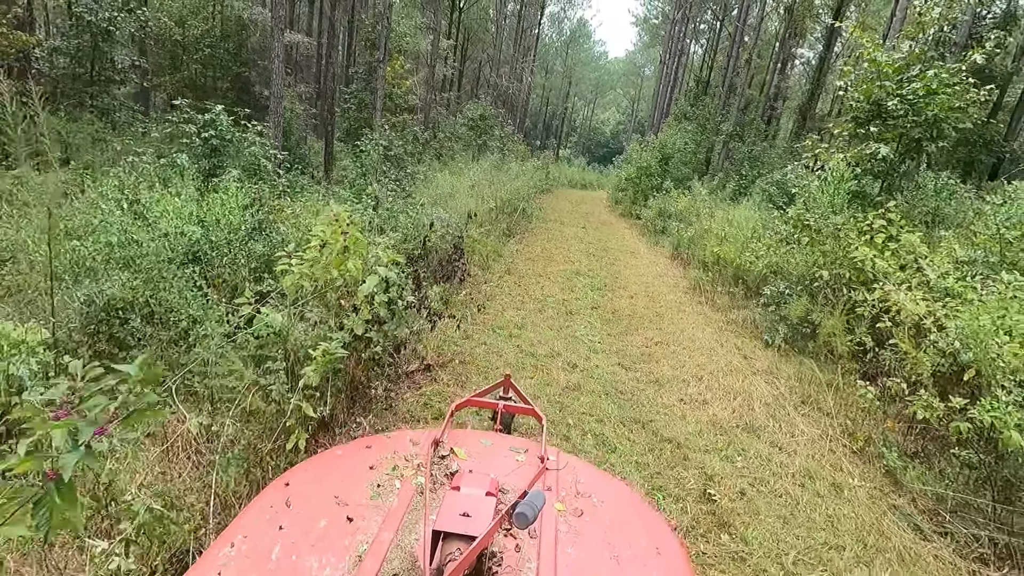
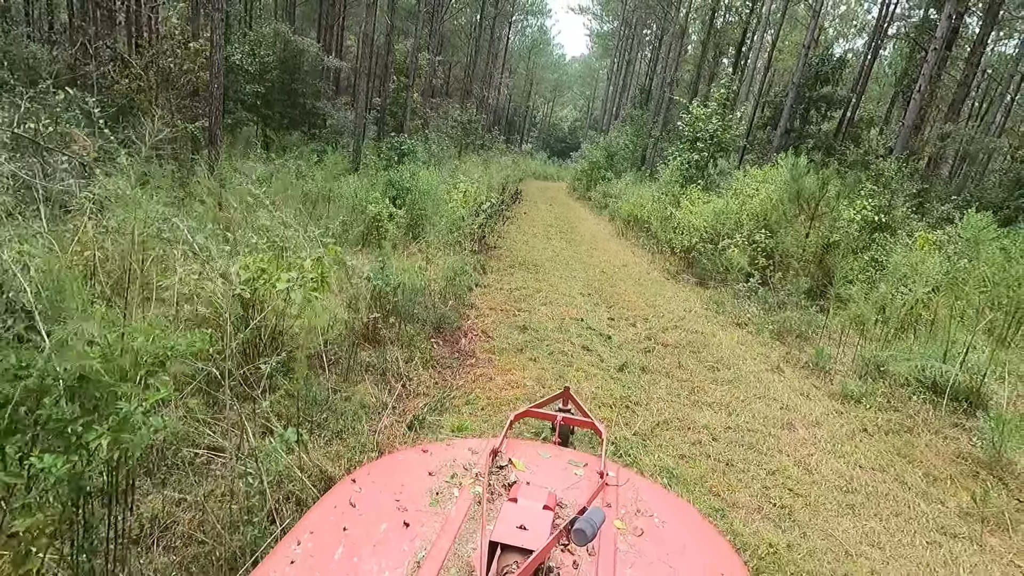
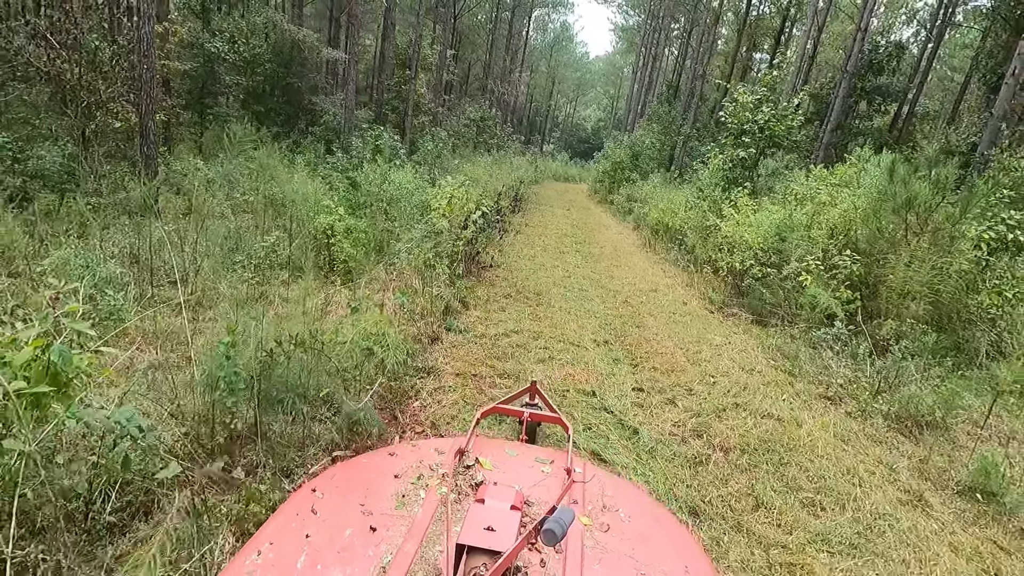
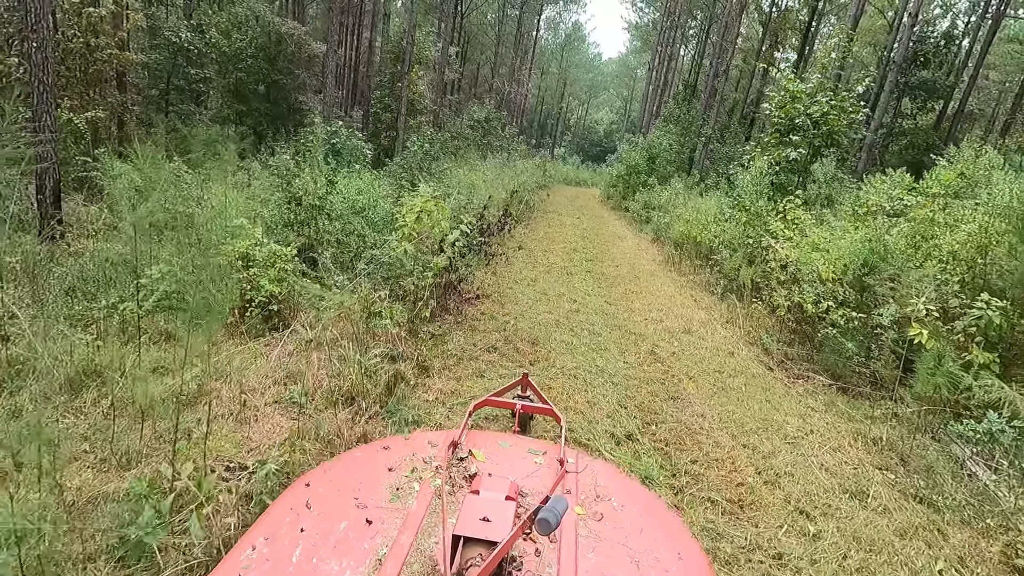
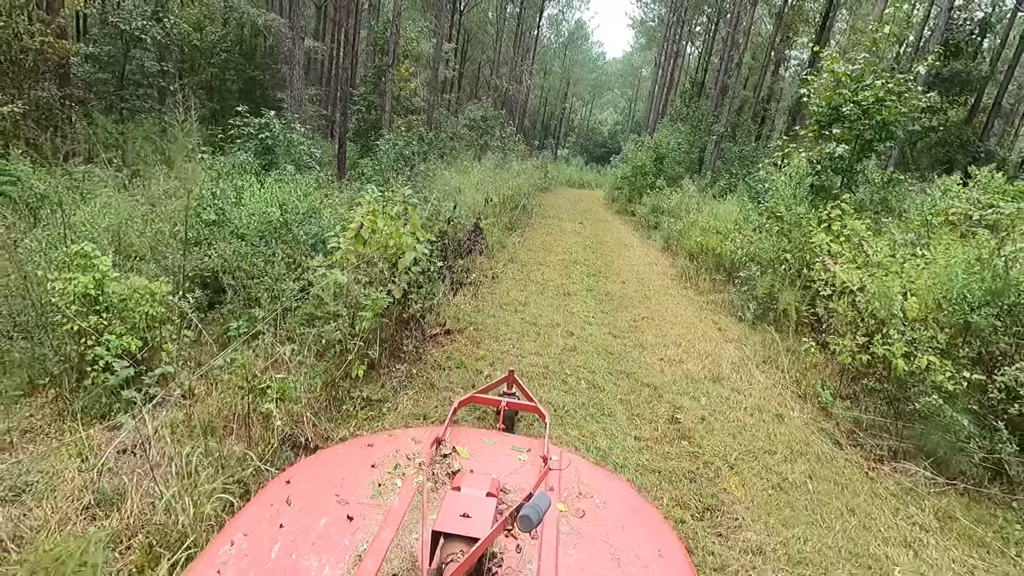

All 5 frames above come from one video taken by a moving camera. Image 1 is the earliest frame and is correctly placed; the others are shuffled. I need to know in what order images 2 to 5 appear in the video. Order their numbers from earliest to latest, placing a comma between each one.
5, 4, 3, 2
